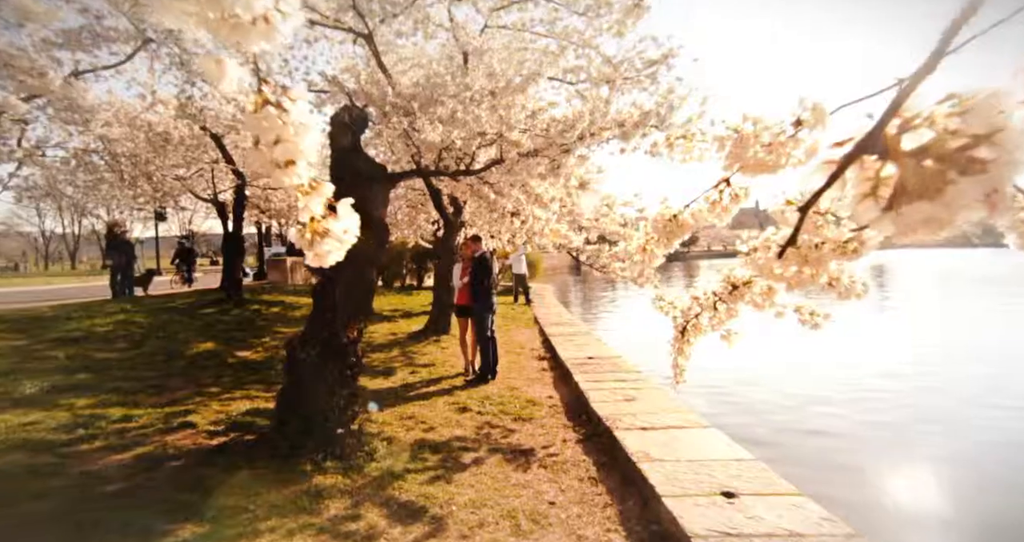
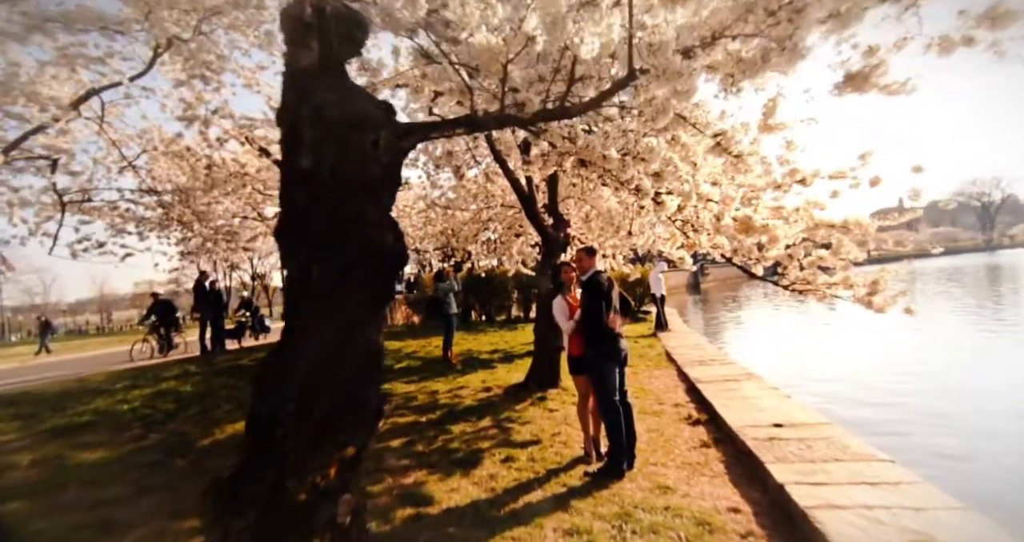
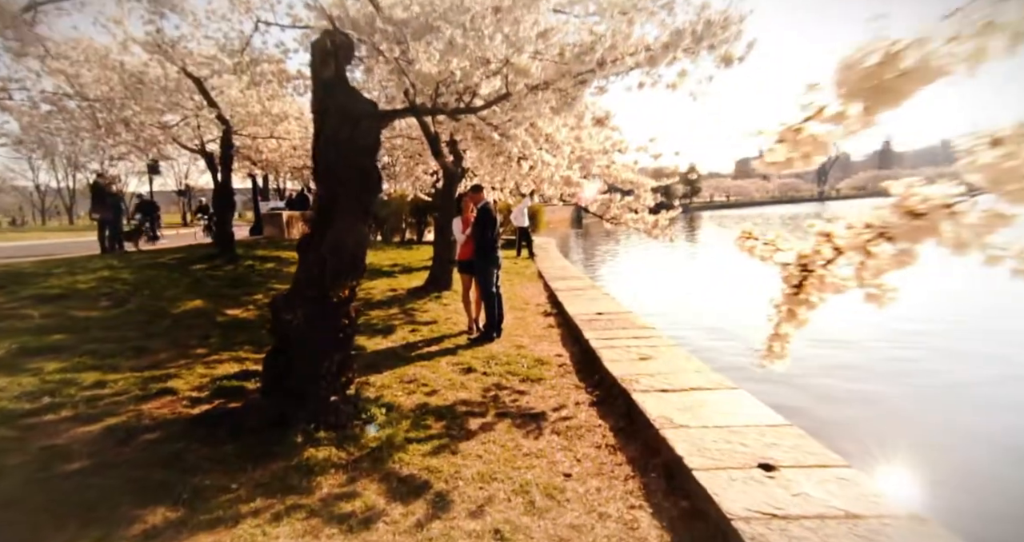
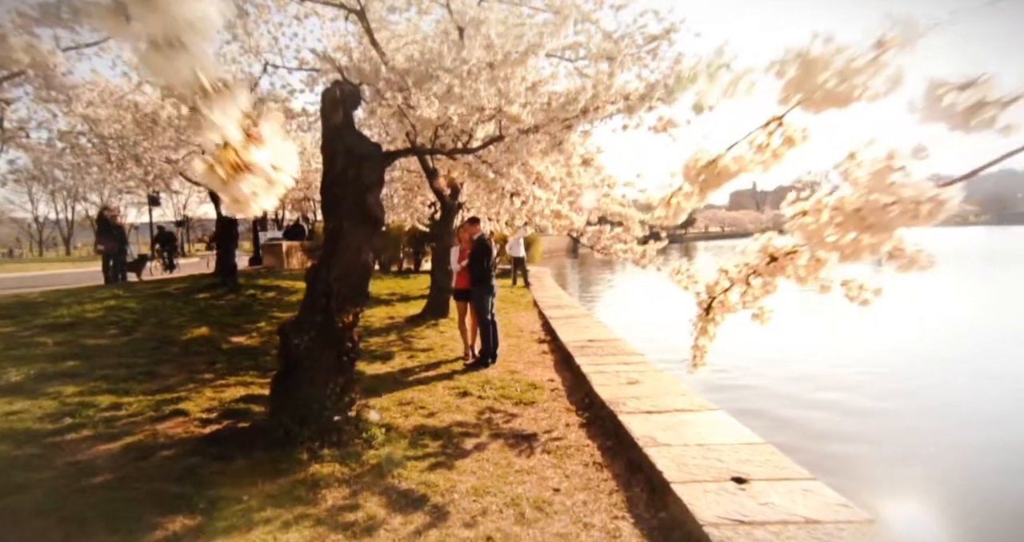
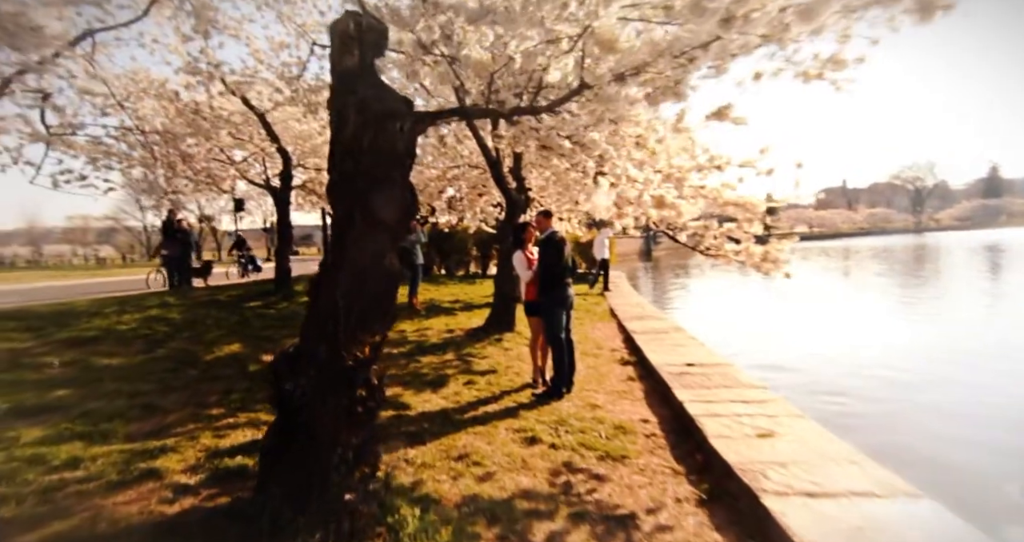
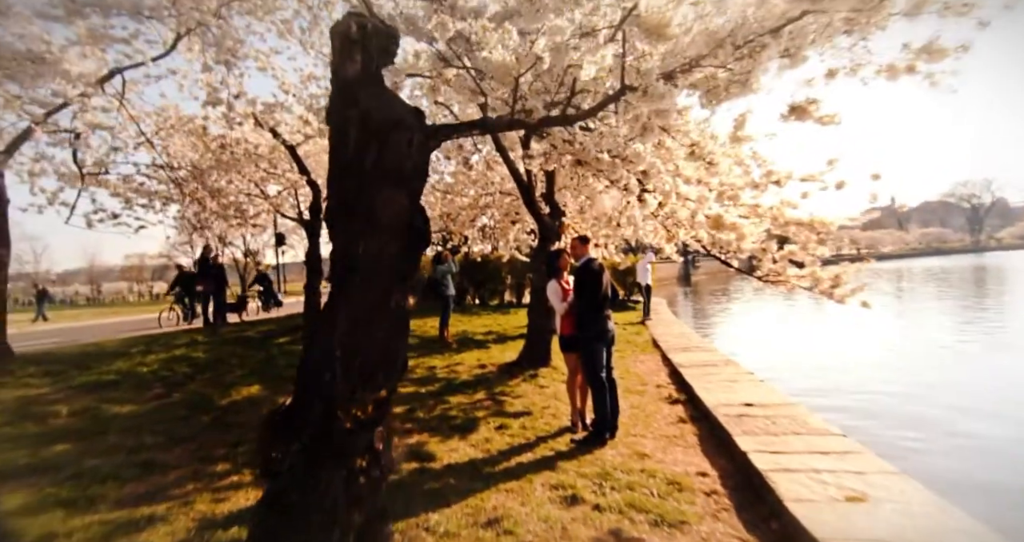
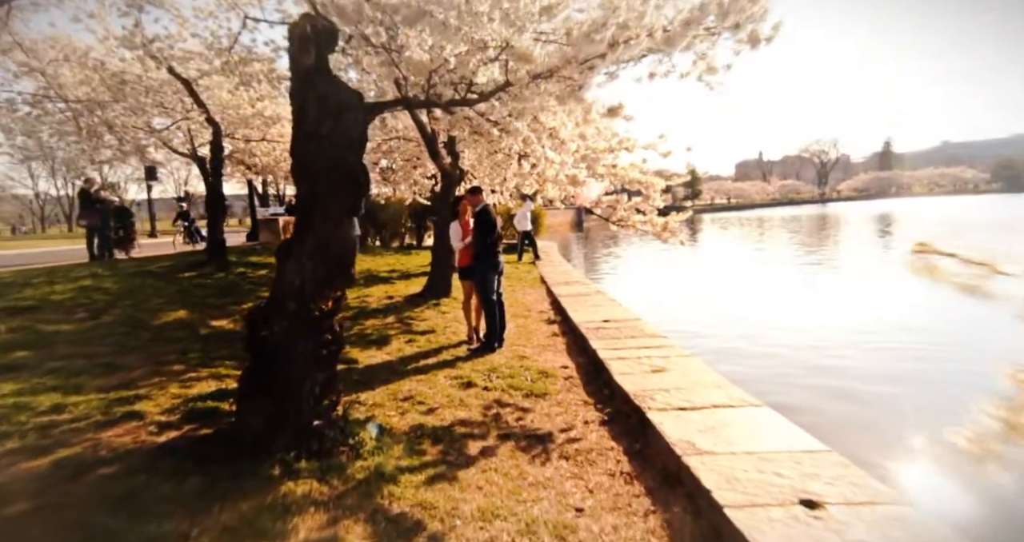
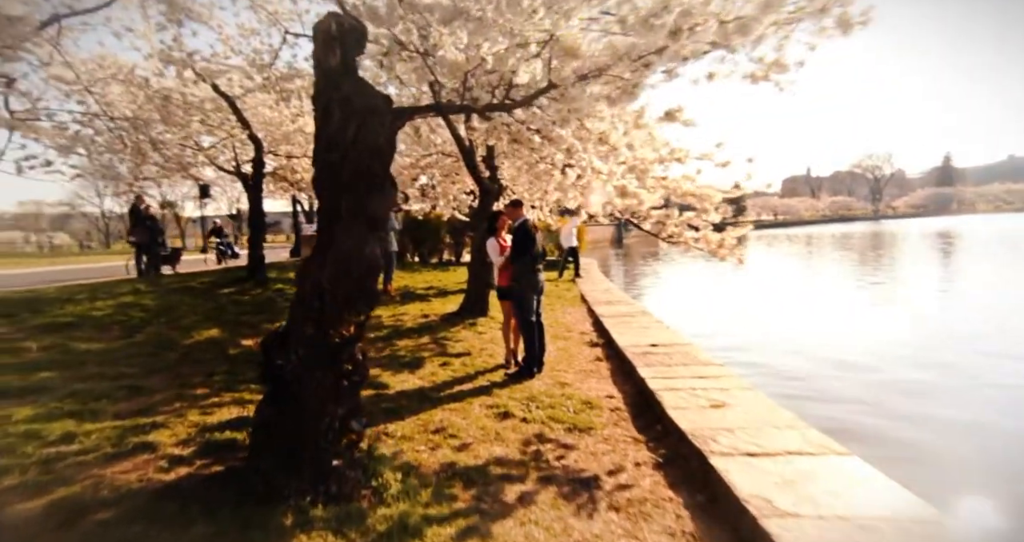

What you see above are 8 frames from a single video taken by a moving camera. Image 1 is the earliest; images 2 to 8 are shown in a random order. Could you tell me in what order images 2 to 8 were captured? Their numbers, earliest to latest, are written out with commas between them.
4, 3, 7, 8, 5, 6, 2
